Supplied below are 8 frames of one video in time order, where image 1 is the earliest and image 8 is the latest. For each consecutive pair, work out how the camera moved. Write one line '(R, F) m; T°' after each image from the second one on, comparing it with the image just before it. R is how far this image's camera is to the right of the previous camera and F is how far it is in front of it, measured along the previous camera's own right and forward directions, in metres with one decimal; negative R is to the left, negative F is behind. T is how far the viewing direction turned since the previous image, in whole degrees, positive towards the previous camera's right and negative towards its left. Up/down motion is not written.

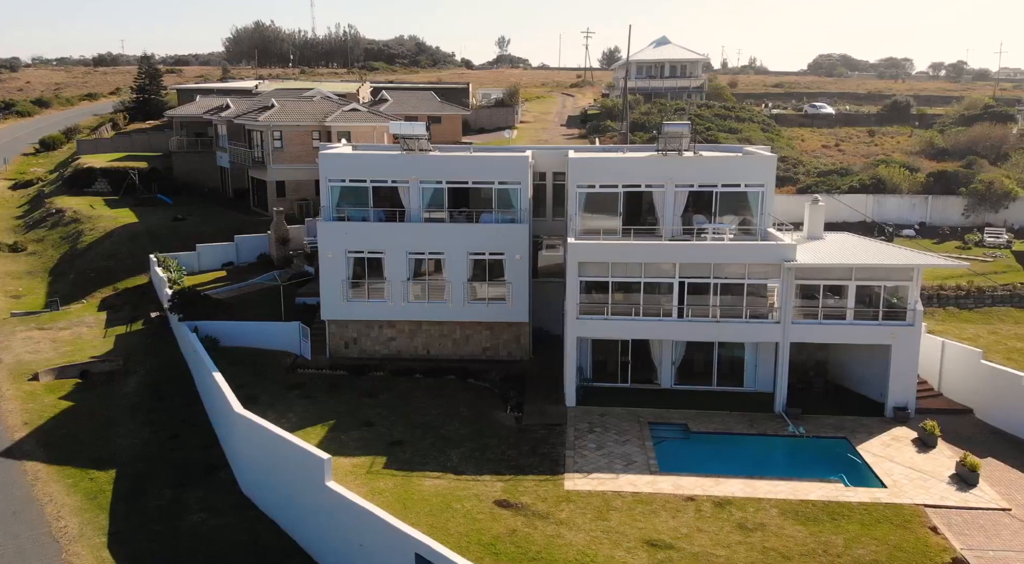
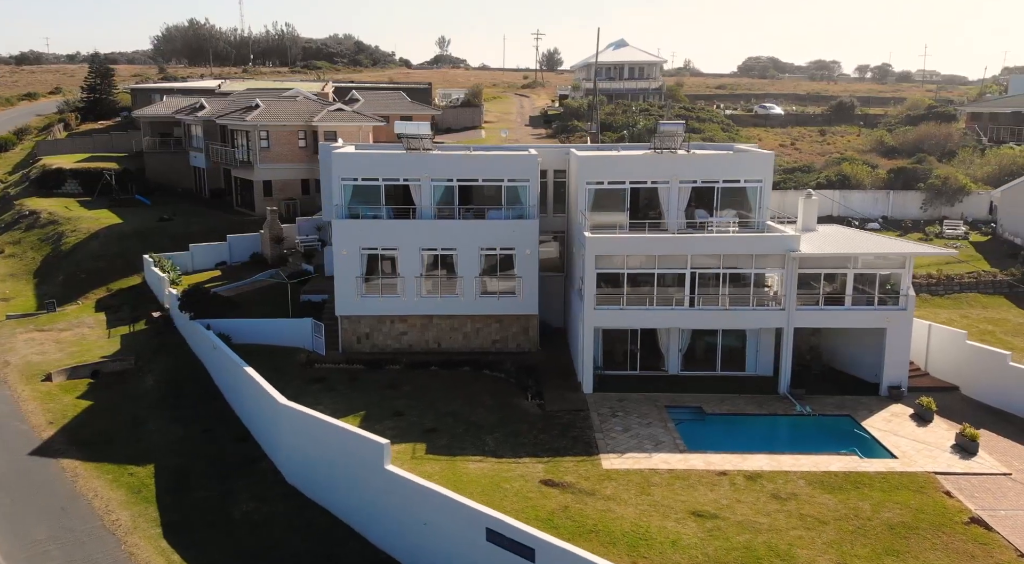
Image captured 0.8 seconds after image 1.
(-2.7, -1.0) m; +4°
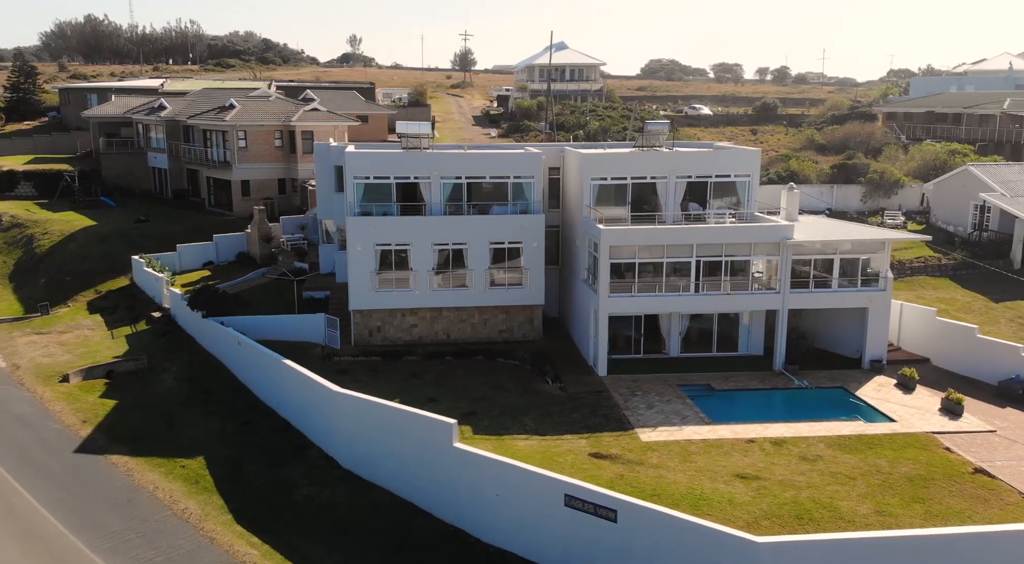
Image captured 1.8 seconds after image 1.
(-3.8, -1.4) m; +6°
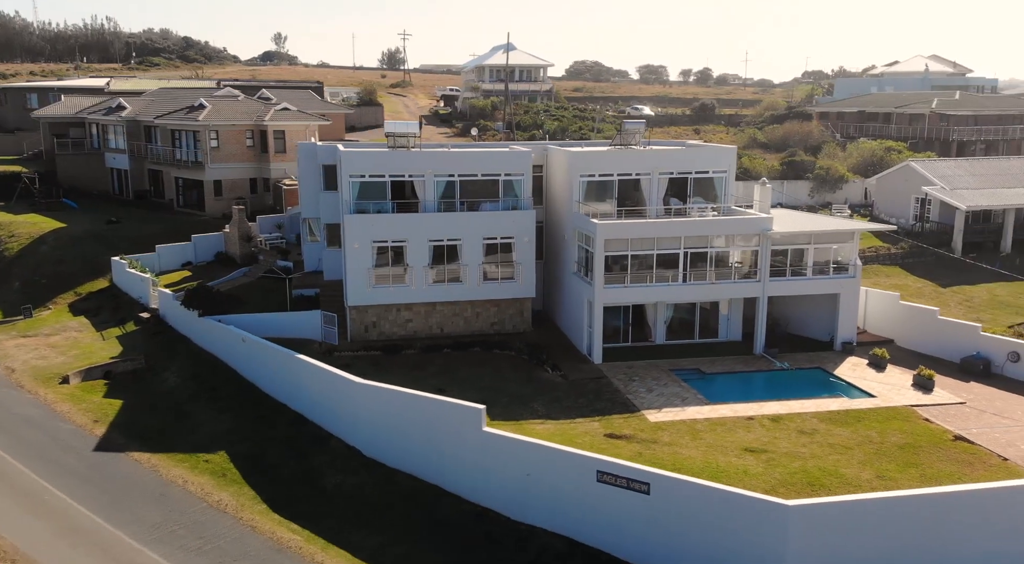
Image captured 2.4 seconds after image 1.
(-2.6, -1.0) m; +5°
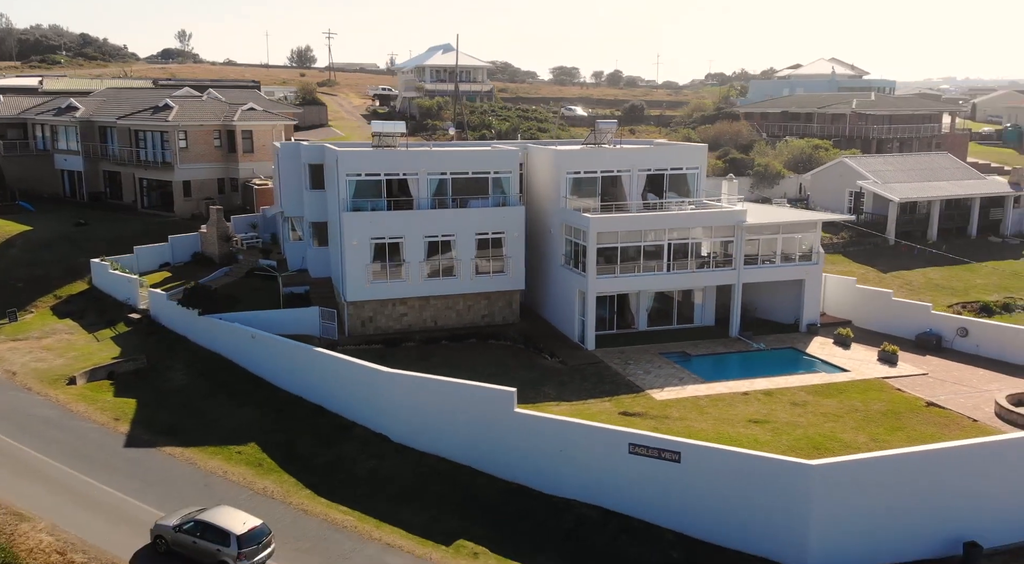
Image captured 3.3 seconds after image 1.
(-3.4, -1.4) m; +6°
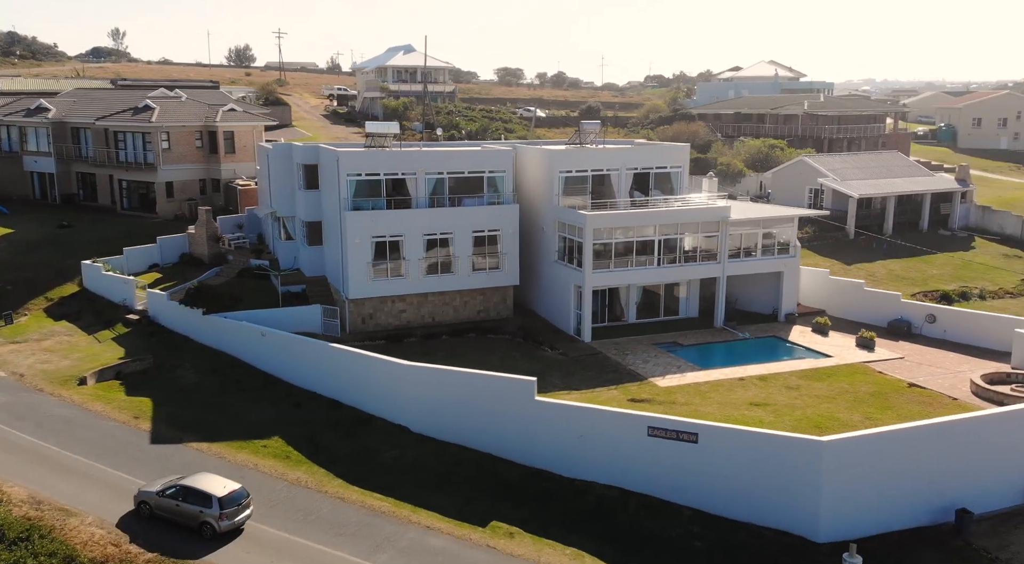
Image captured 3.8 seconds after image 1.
(-2.4, -1.0) m; +4°
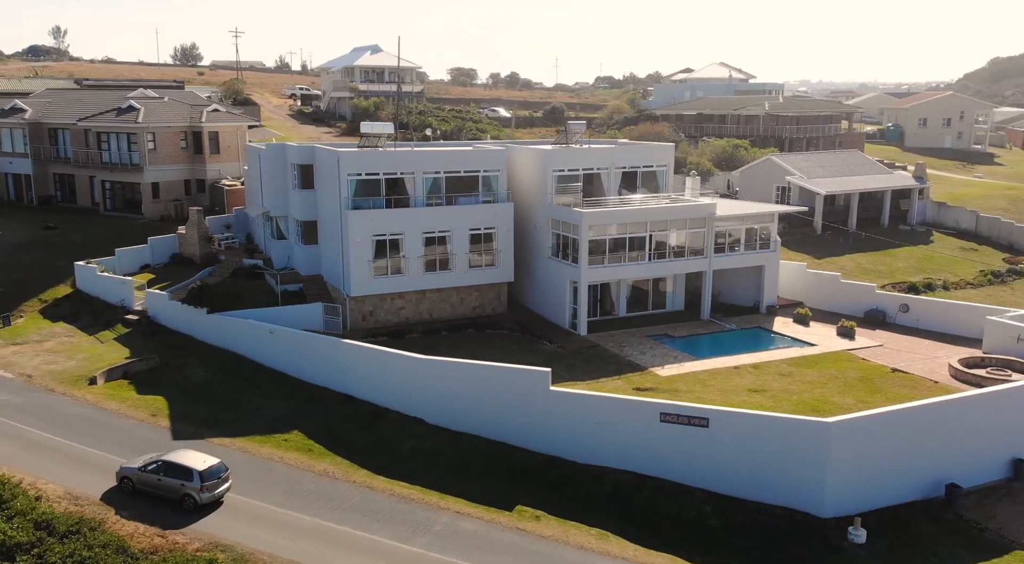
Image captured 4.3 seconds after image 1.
(-2.0, -0.9) m; +3°
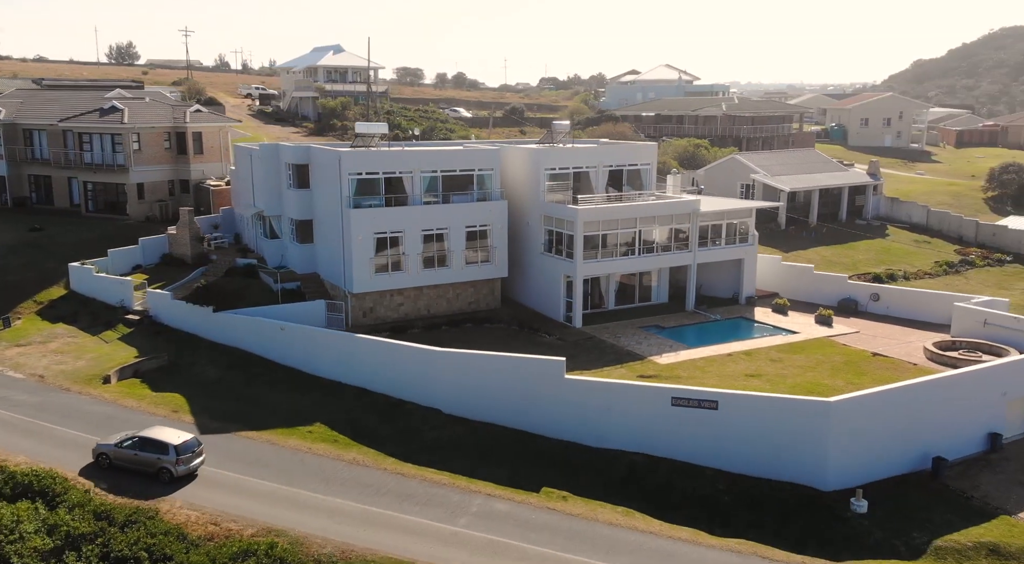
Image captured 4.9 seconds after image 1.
(-2.4, -1.1) m; +4°
